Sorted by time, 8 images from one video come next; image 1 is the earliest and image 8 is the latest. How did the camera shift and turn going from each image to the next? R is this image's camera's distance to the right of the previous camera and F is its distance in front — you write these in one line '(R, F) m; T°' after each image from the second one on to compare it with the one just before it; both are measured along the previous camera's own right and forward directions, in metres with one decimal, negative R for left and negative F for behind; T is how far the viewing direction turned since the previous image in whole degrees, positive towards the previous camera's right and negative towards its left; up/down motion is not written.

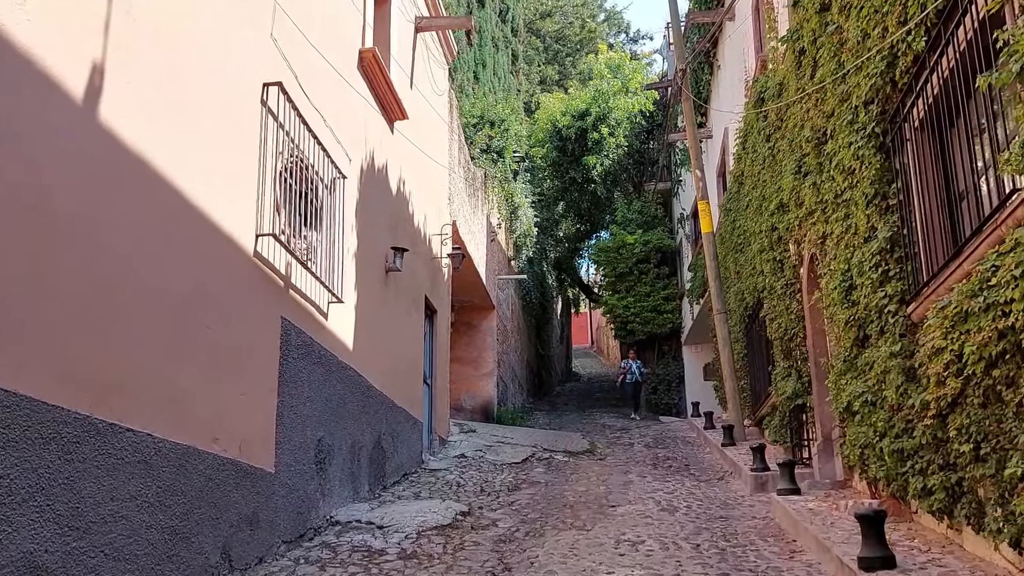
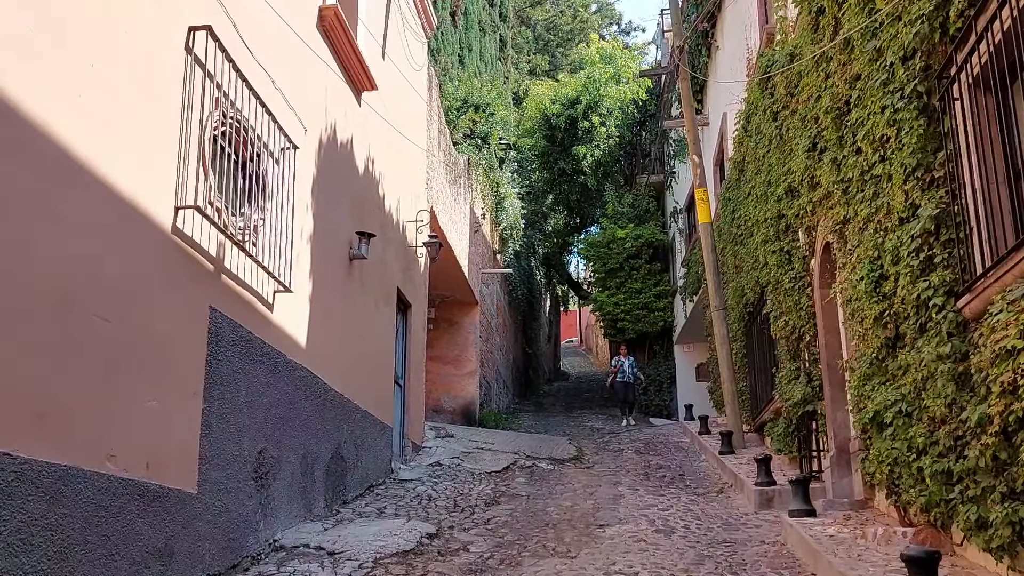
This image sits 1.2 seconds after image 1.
(+0.1, +0.8) m; +1°
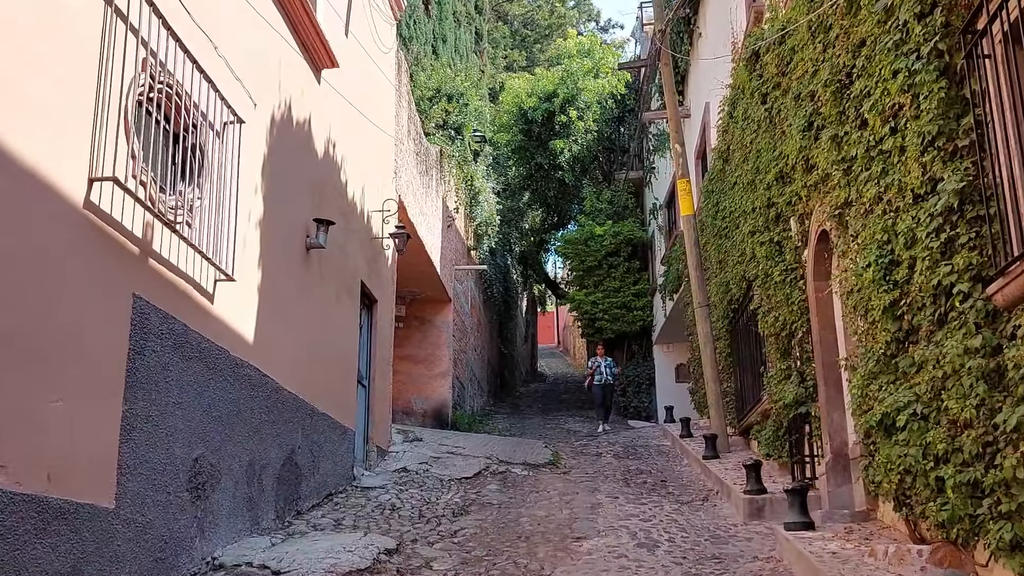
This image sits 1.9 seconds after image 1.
(0.0, +0.5) m; +1°
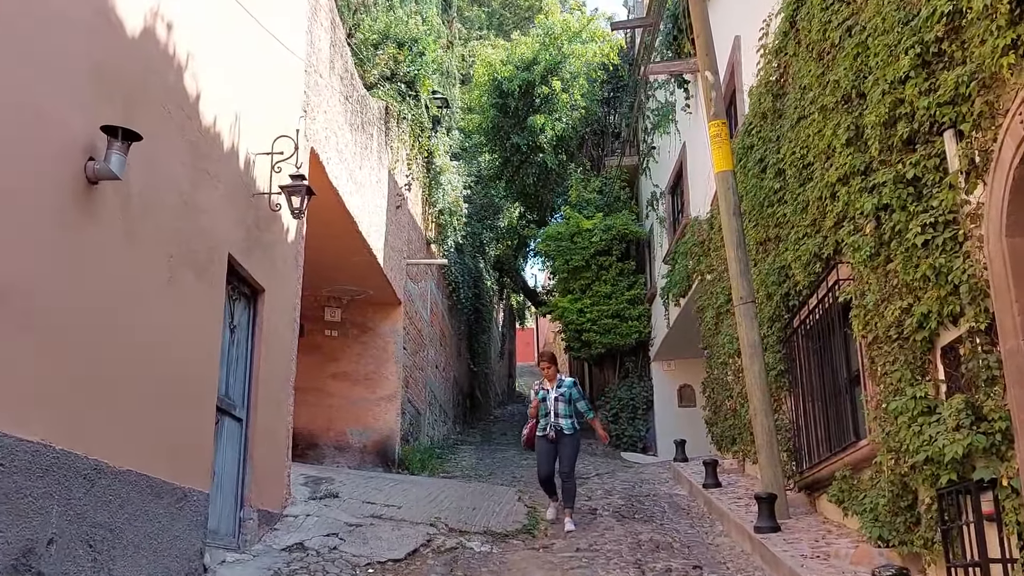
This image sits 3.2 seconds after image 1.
(+0.1, +2.7) m; +1°
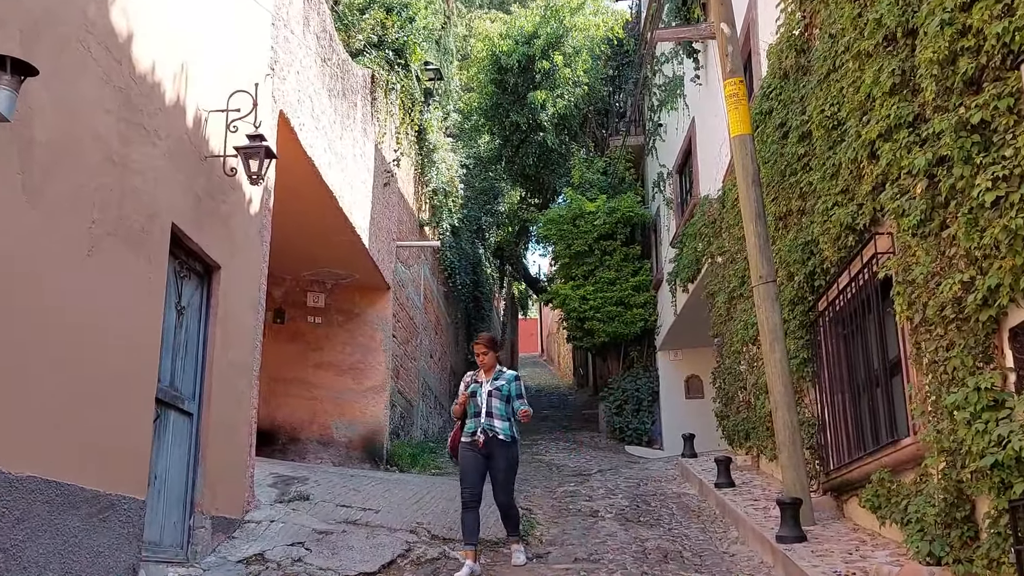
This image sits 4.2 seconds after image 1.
(+0.1, +0.6) m; 0°
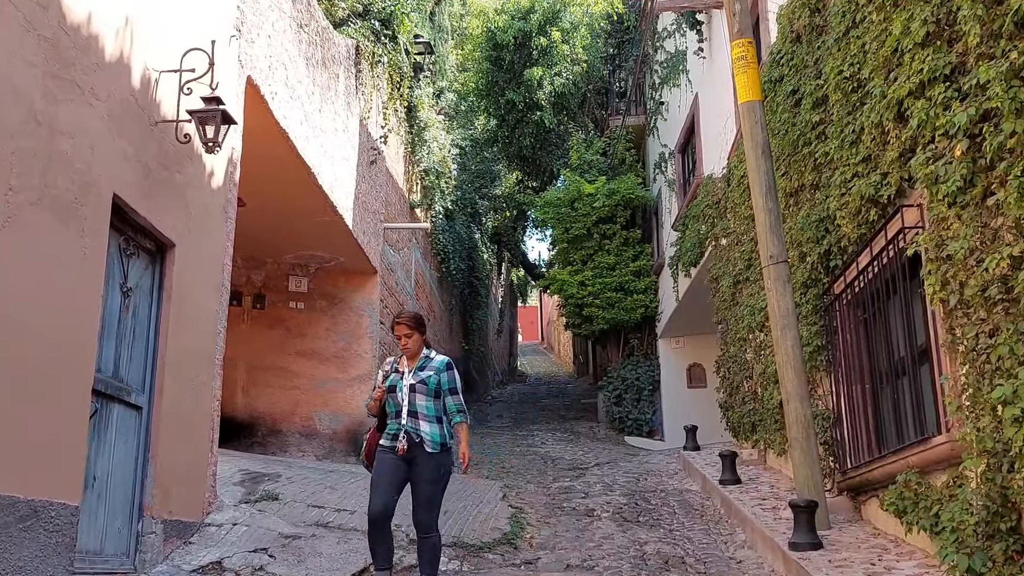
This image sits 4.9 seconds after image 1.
(+0.1, +0.5) m; 0°
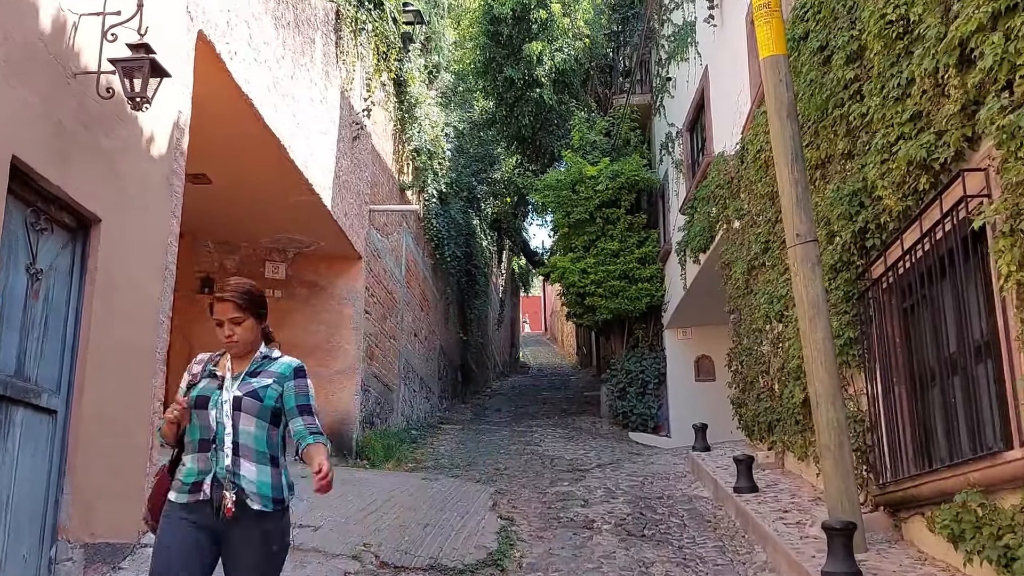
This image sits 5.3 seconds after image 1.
(+0.1, +0.6) m; 0°
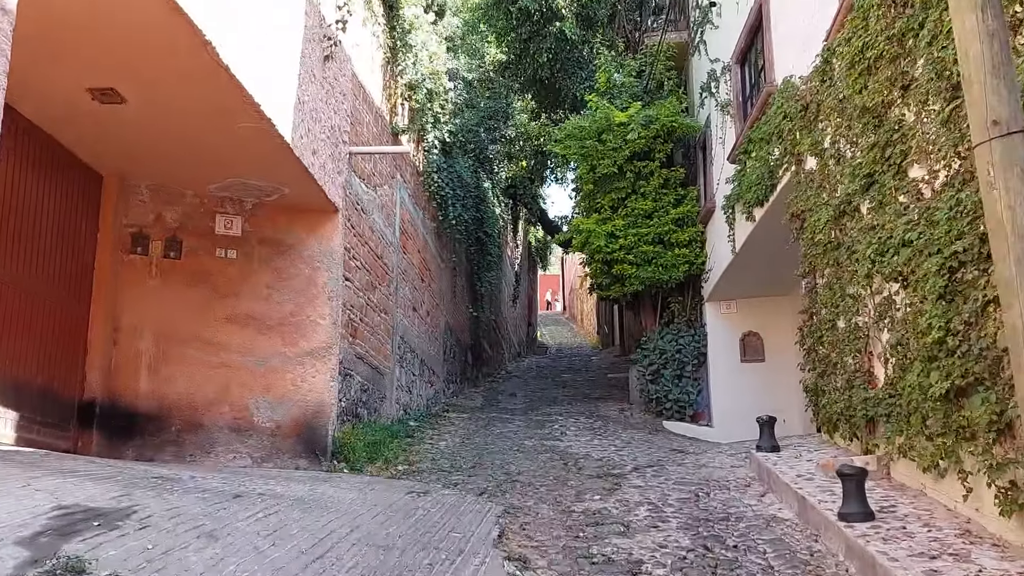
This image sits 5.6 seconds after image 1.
(0.0, +1.6) m; -1°
